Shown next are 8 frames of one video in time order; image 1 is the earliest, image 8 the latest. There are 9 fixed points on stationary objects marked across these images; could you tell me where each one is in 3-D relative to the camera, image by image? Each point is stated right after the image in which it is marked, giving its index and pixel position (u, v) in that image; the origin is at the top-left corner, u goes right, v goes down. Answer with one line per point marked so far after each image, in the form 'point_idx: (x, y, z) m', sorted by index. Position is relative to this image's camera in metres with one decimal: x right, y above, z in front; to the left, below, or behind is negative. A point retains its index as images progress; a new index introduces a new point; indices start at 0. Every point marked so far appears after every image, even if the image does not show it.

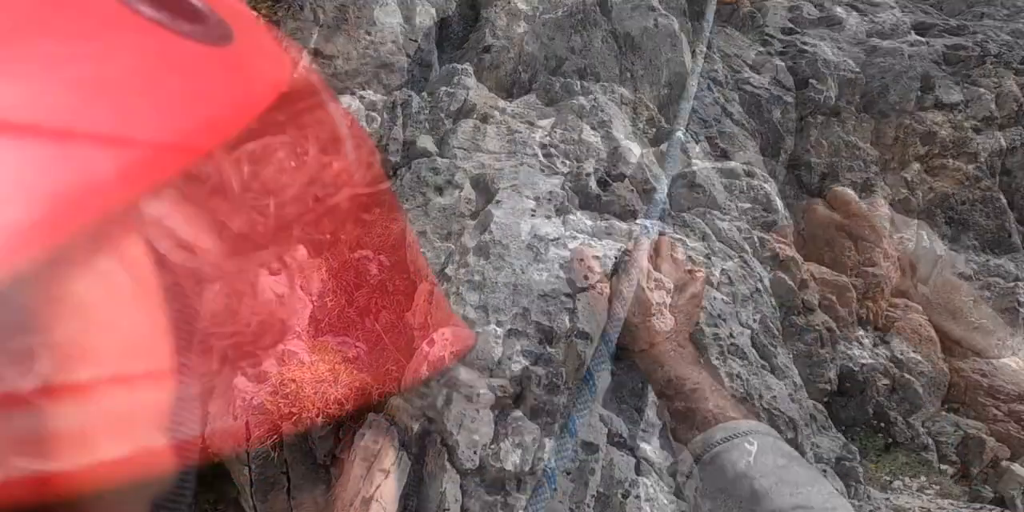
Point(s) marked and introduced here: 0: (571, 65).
0: (+0.7, +2.3, +7.8) m
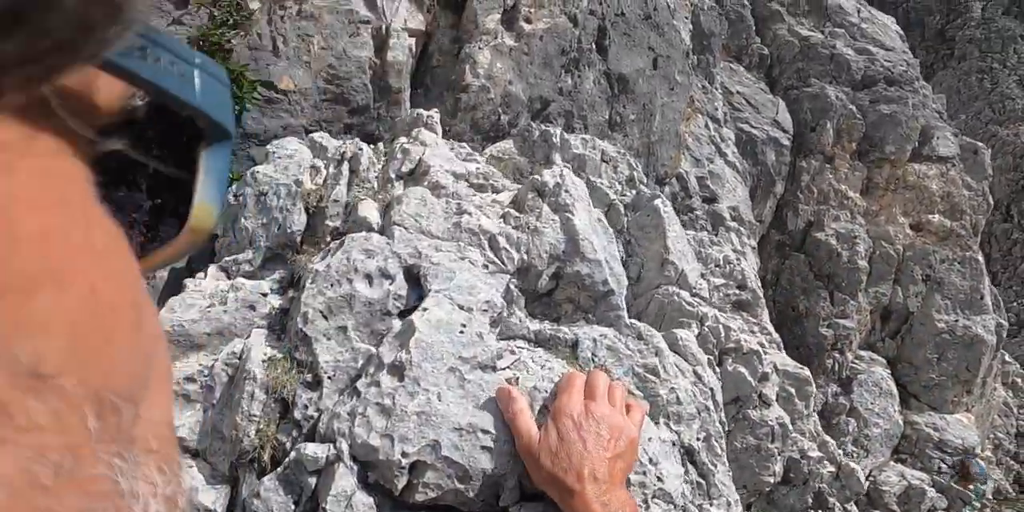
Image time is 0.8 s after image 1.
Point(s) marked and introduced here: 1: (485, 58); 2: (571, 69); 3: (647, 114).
0: (+0.6, +1.8, +7.7) m
1: (-0.3, +2.0, +6.9) m
2: (+0.7, +2.3, +7.7) m
3: (+1.9, +2.0, +8.7) m
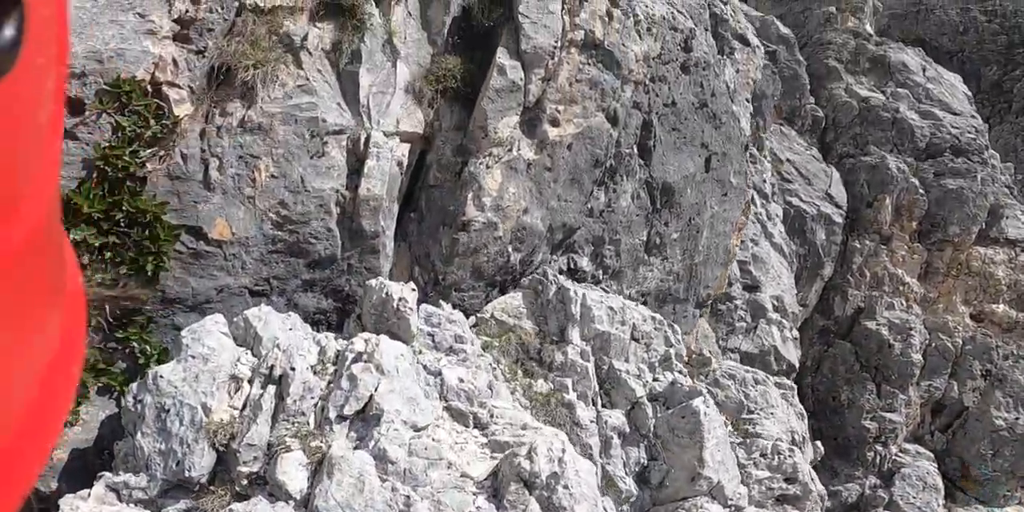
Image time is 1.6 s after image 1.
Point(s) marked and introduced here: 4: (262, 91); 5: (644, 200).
0: (+0.7, +0.2, +6.3) m
1: (-0.1, +0.6, +5.5) m
2: (+0.9, +0.7, +6.3) m
3: (+2.1, +0.3, +7.2) m
4: (-1.8, +1.2, +4.6) m
5: (+1.4, +0.6, +6.6) m
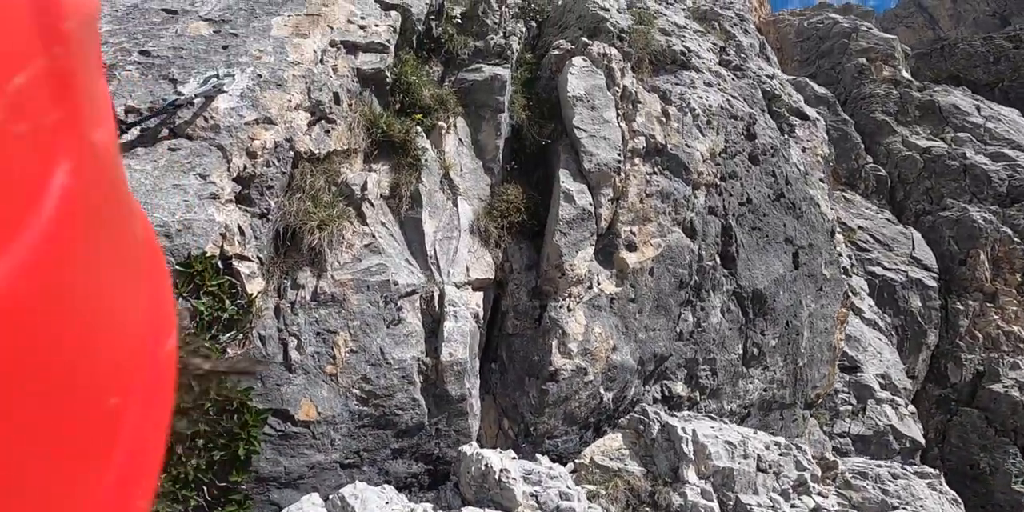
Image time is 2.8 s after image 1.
0: (+1.5, -0.9, +5.8) m
1: (+0.5, -0.5, +5.1) m
2: (+1.6, -0.4, +5.9) m
3: (+2.9, -0.7, +6.6) m
4: (-1.2, 0.0, +4.5) m
5: (+2.2, -0.5, +6.1) m
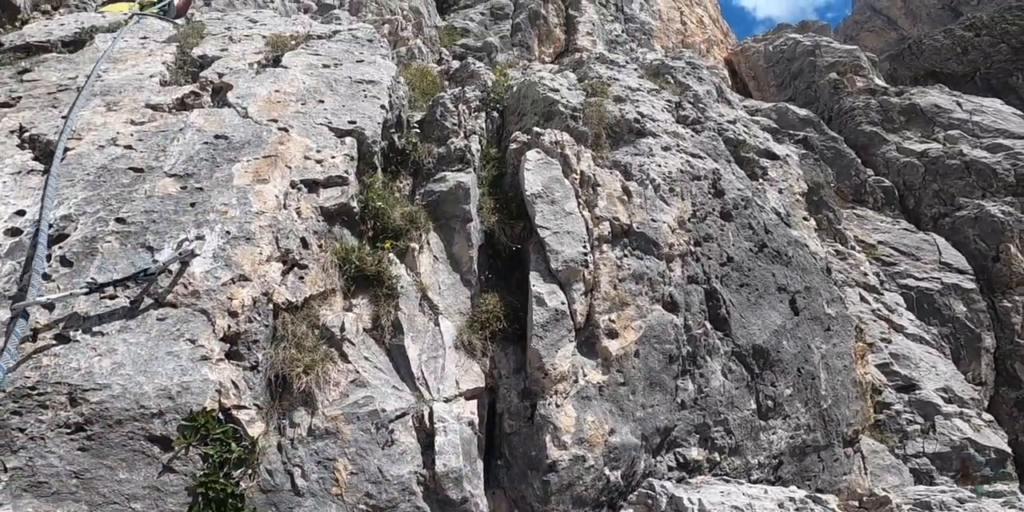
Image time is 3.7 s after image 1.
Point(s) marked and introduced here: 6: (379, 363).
0: (+1.5, -1.5, +5.8) m
1: (+0.5, -1.3, +5.3) m
2: (+1.6, -1.0, +5.9) m
3: (+3.0, -1.3, +6.6) m
4: (-1.4, -1.0, +4.8) m
5: (+2.1, -1.1, +6.2) m
6: (-1.0, -0.8, +5.1) m
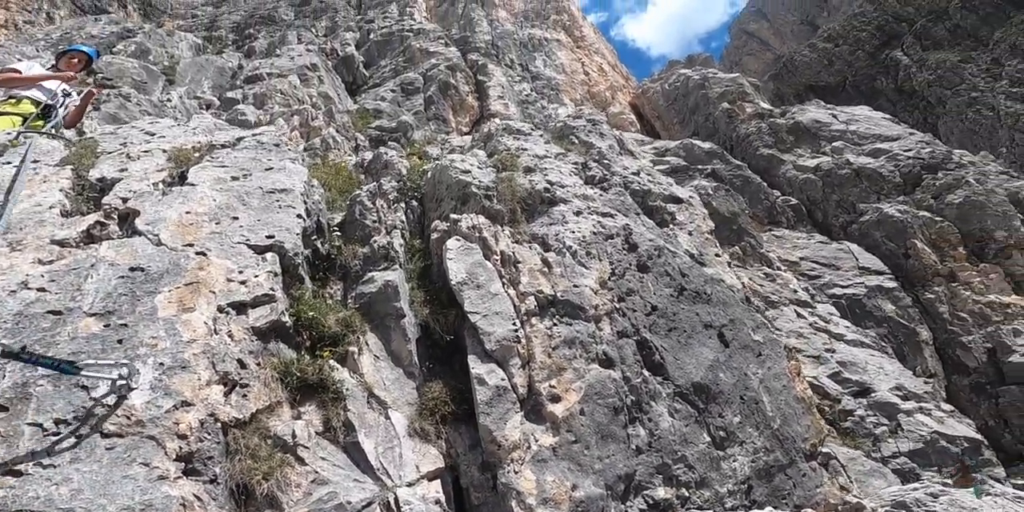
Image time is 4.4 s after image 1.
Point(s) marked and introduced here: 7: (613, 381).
0: (+1.2, -2.1, +6.2) m
1: (+0.2, -1.9, +5.6) m
2: (+1.2, -1.6, +6.3) m
3: (+2.6, -1.6, +7.0) m
4: (-1.7, -1.8, +5.0) m
5: (+1.7, -1.5, +6.6) m
6: (-1.4, -1.6, +5.4) m
7: (+1.0, -1.2, +6.3) m
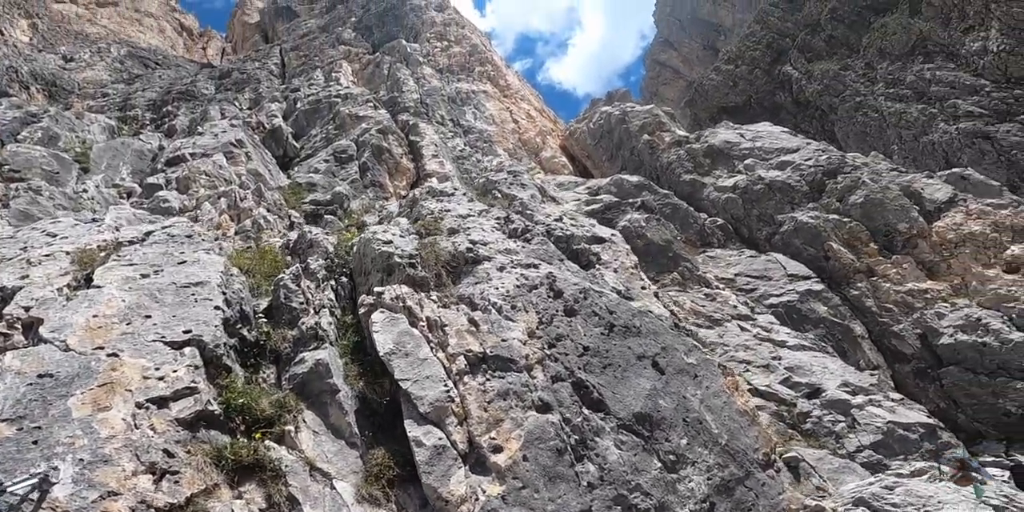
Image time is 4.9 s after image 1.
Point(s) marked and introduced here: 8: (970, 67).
0: (+0.8, -2.5, +6.3) m
1: (-0.2, -2.4, +5.7) m
2: (+0.7, -2.0, +6.5) m
3: (+2.0, -1.9, +7.3) m
4: (-2.1, -2.5, +5.0) m
5: (+1.2, -1.9, +6.8) m
6: (-1.8, -2.3, +5.4) m
7: (+0.5, -1.6, +6.5) m
8: (+9.3, +4.0, +13.6) m
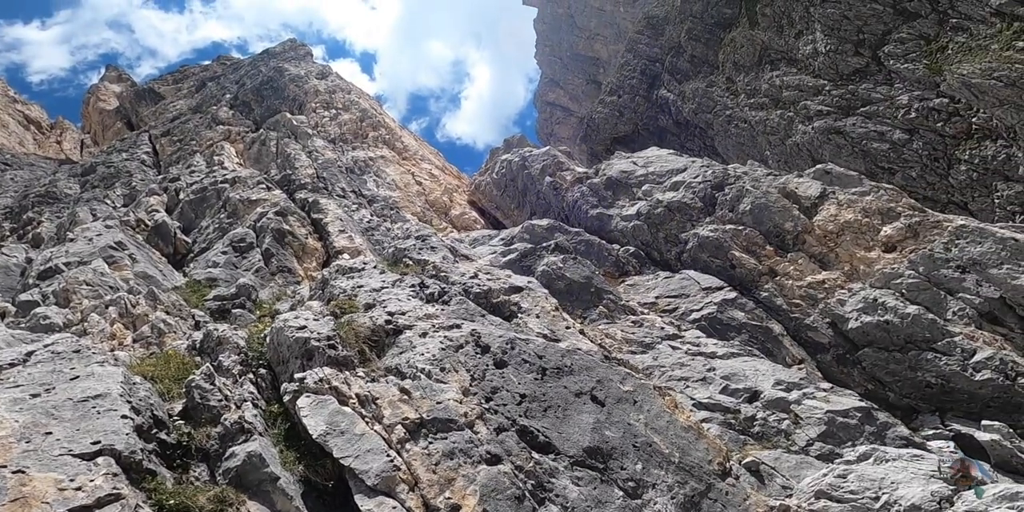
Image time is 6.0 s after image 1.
0: (+0.5, -2.8, +6.3) m
1: (-0.5, -2.9, +5.5) m
2: (+0.3, -2.4, +6.5) m
3: (+1.5, -2.2, +7.4) m
4: (-2.2, -3.2, +4.6) m
5: (+0.8, -2.3, +6.8) m
6: (-2.0, -3.0, +5.1) m
7: (0.0, -2.1, +6.5) m
8: (+7.0, +4.2, +15.0) m
